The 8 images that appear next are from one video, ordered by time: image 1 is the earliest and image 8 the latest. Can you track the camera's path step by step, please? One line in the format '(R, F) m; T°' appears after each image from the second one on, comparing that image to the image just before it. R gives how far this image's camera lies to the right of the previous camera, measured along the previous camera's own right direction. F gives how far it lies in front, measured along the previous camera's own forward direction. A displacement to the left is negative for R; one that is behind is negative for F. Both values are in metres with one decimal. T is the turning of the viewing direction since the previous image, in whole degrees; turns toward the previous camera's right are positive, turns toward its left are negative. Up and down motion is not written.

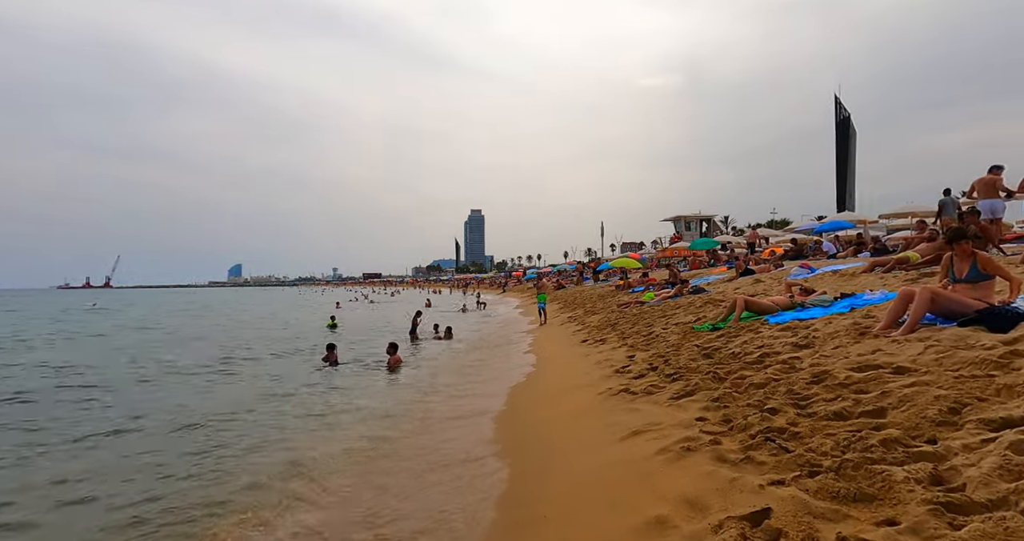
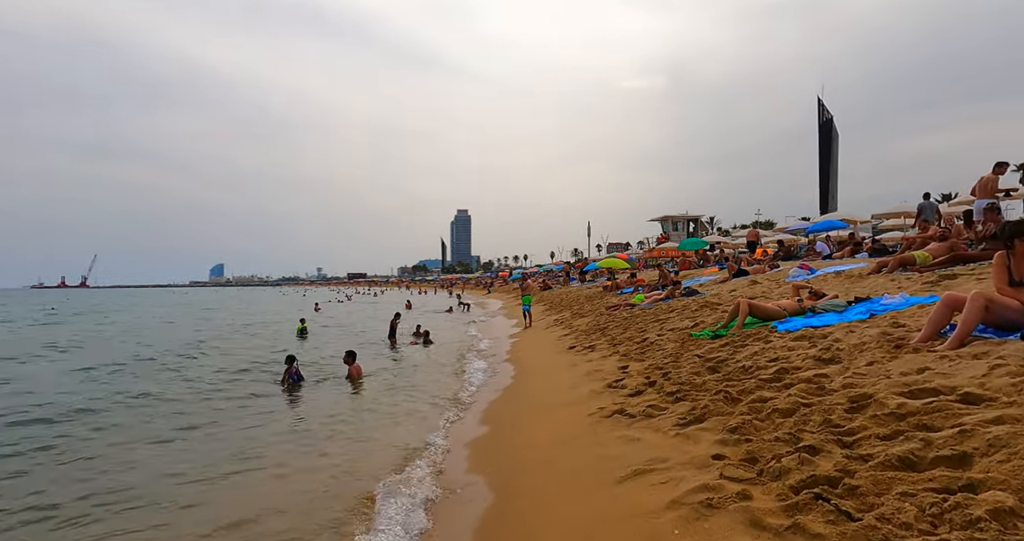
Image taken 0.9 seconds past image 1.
(+0.1, +0.8) m; +1°
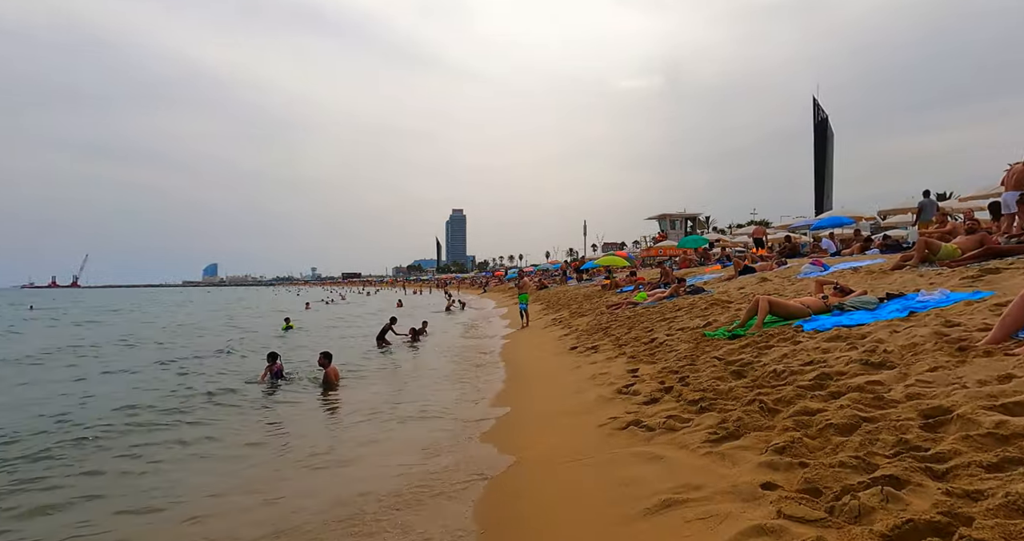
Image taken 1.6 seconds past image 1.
(0.0, +0.7) m; +1°
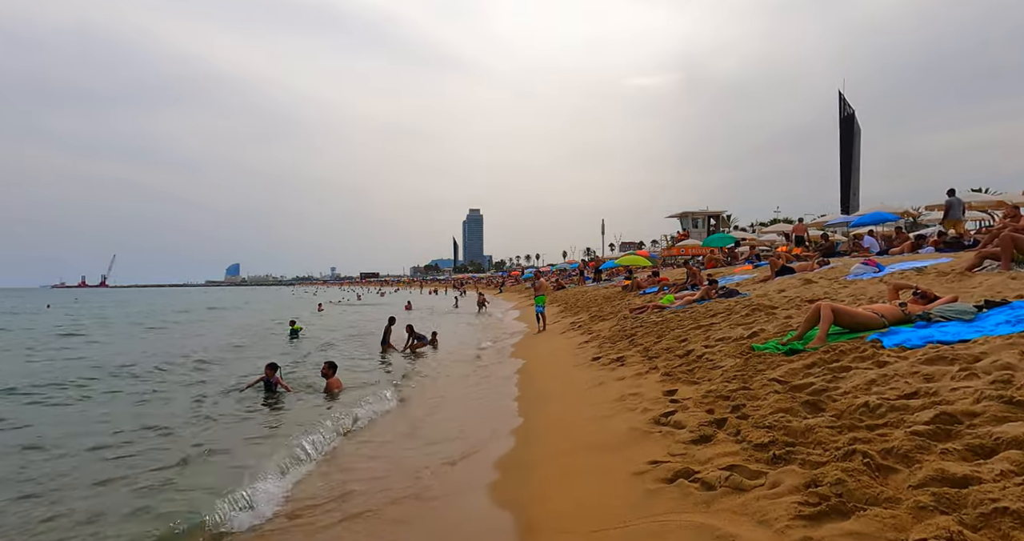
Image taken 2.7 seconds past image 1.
(0.0, +1.0) m; -2°
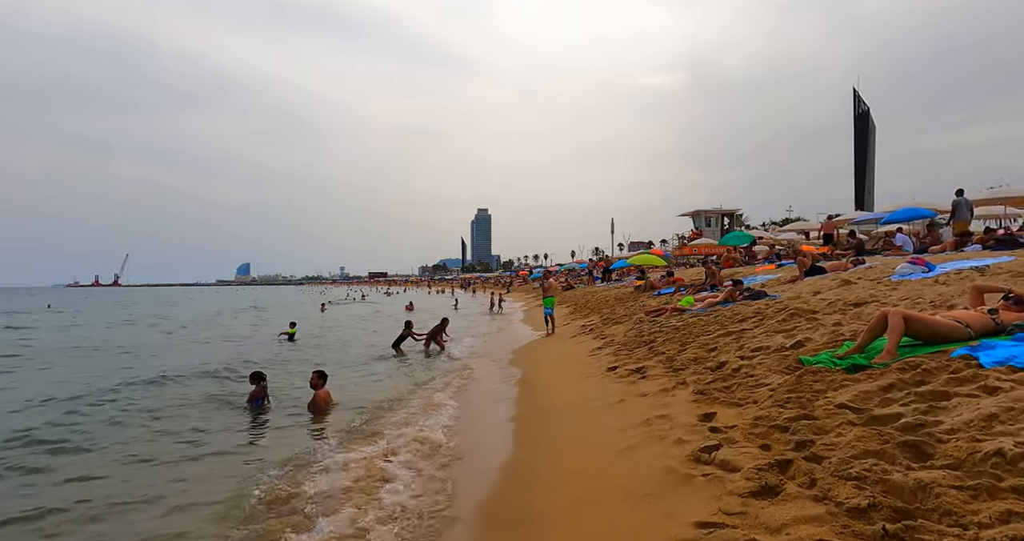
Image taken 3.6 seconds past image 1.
(0.0, +1.0) m; -1°
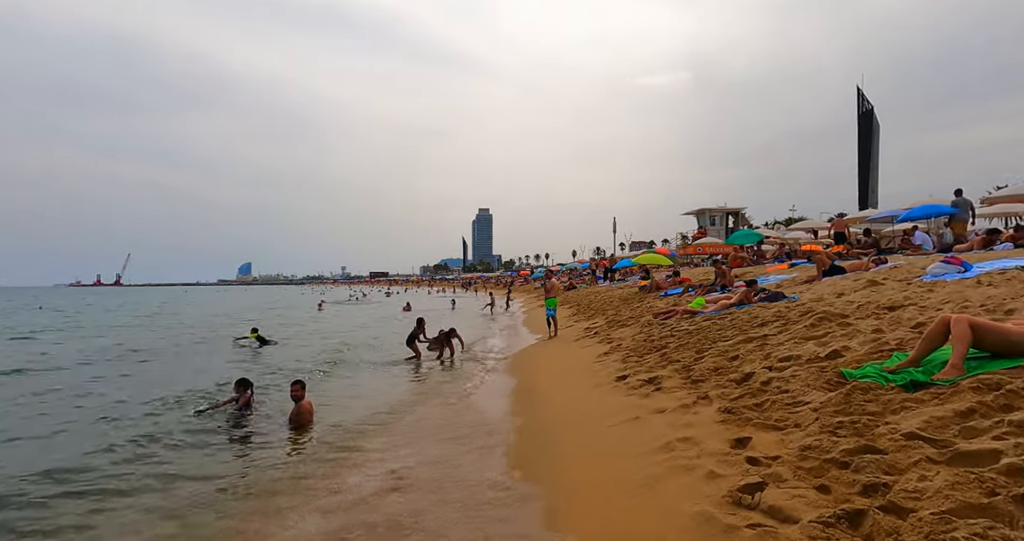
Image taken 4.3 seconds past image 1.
(0.0, +0.7) m; 0°
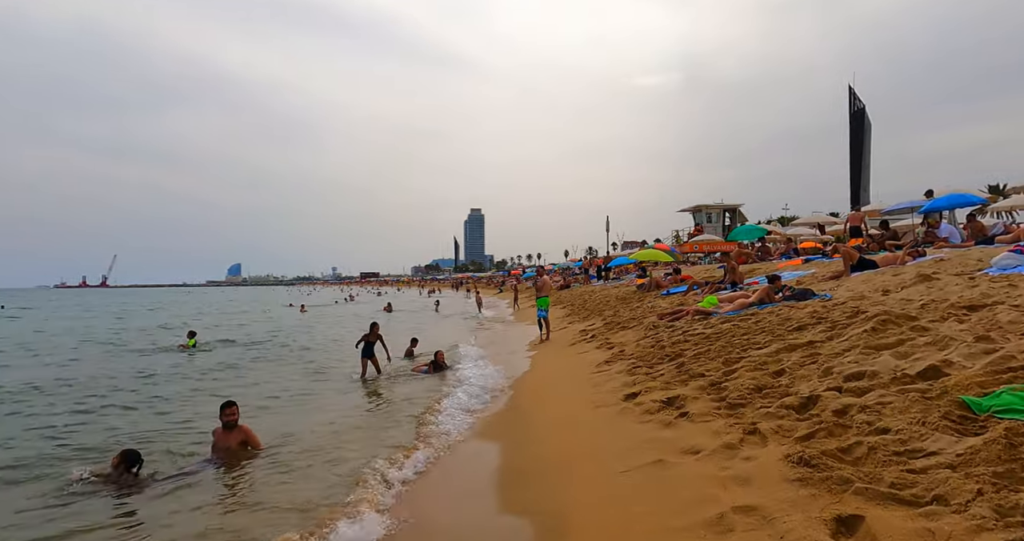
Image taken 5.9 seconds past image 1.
(+0.1, +1.6) m; +1°
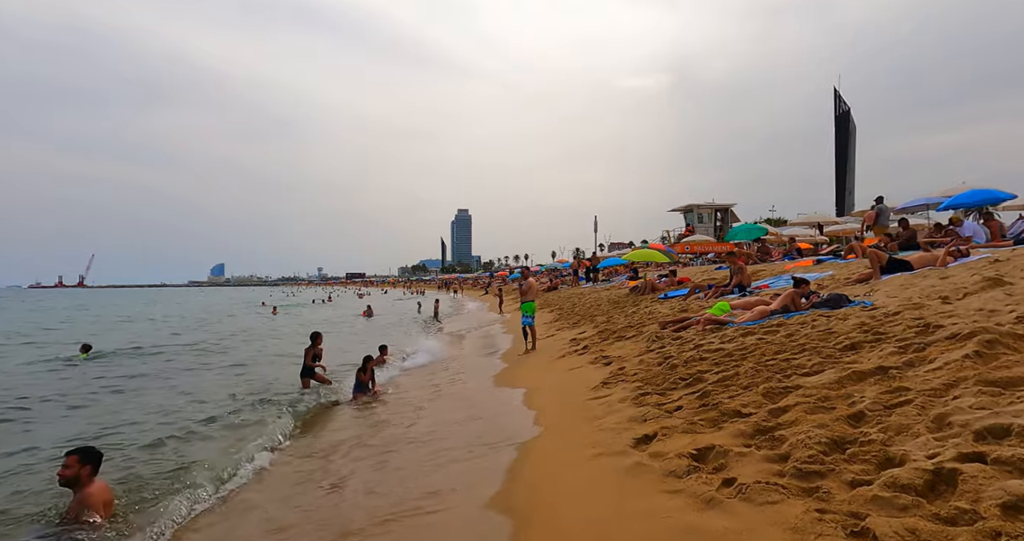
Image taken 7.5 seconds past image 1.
(+0.1, +1.6) m; +1°
